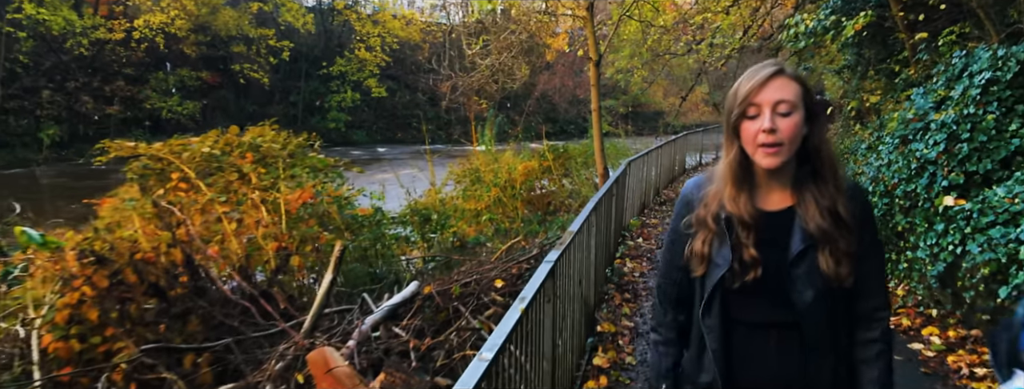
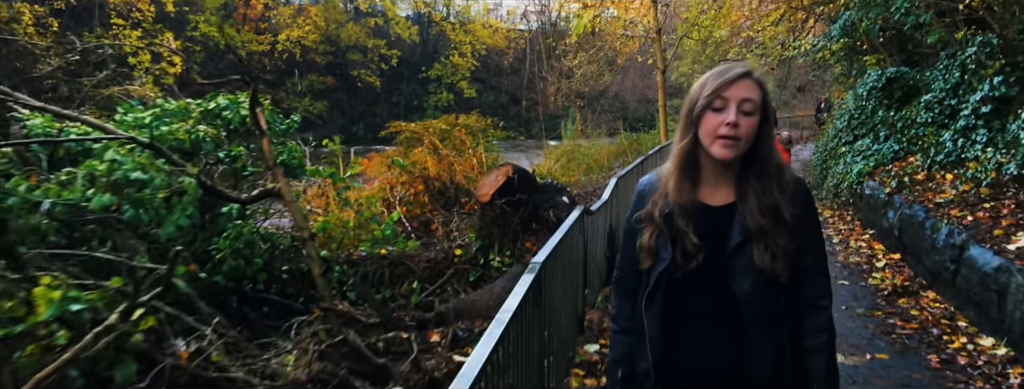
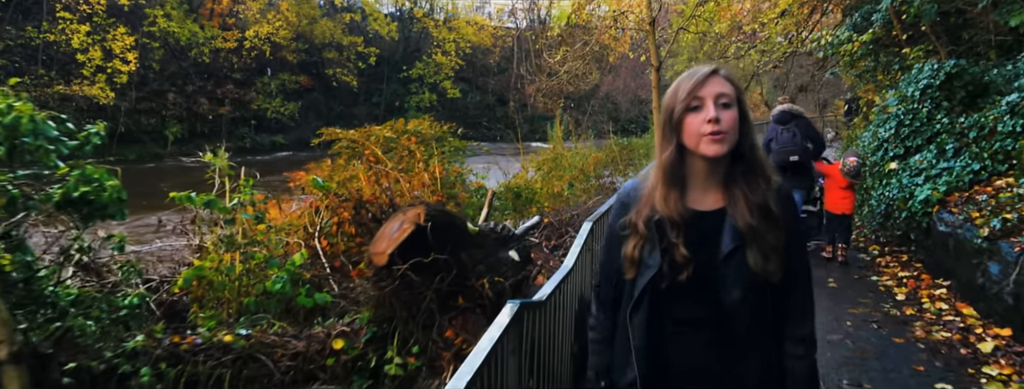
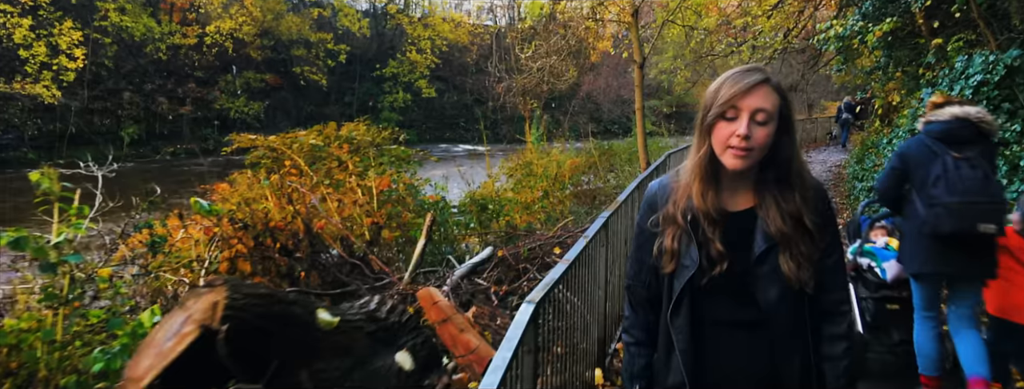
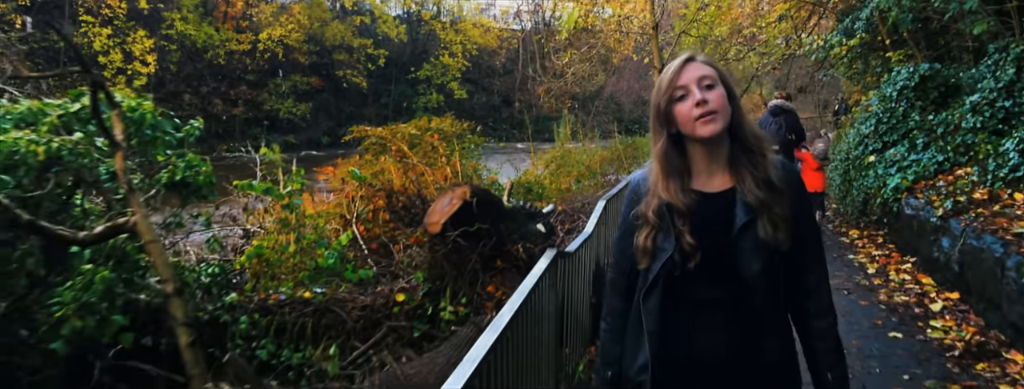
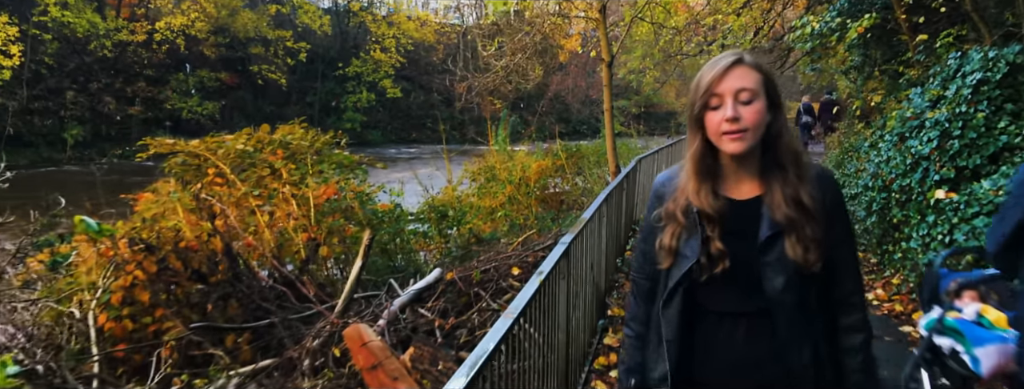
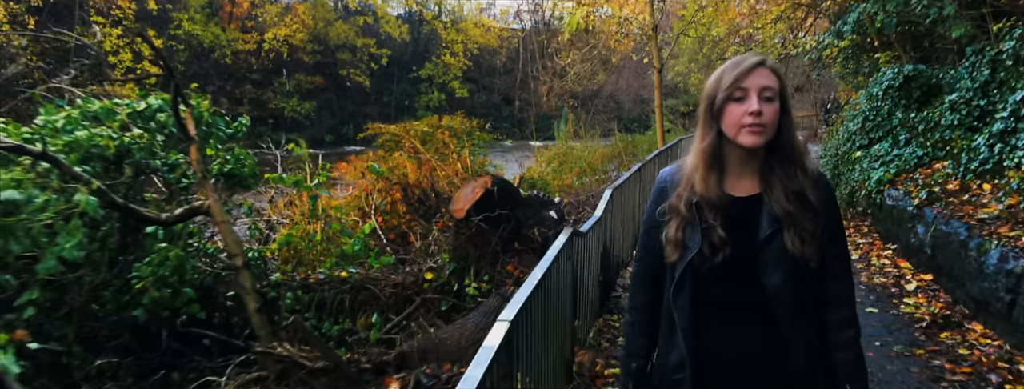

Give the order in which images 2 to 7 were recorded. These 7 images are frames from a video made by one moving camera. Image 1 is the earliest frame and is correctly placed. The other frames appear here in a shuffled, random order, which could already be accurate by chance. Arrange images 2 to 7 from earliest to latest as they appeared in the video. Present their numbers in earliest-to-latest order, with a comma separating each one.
6, 4, 3, 5, 7, 2
